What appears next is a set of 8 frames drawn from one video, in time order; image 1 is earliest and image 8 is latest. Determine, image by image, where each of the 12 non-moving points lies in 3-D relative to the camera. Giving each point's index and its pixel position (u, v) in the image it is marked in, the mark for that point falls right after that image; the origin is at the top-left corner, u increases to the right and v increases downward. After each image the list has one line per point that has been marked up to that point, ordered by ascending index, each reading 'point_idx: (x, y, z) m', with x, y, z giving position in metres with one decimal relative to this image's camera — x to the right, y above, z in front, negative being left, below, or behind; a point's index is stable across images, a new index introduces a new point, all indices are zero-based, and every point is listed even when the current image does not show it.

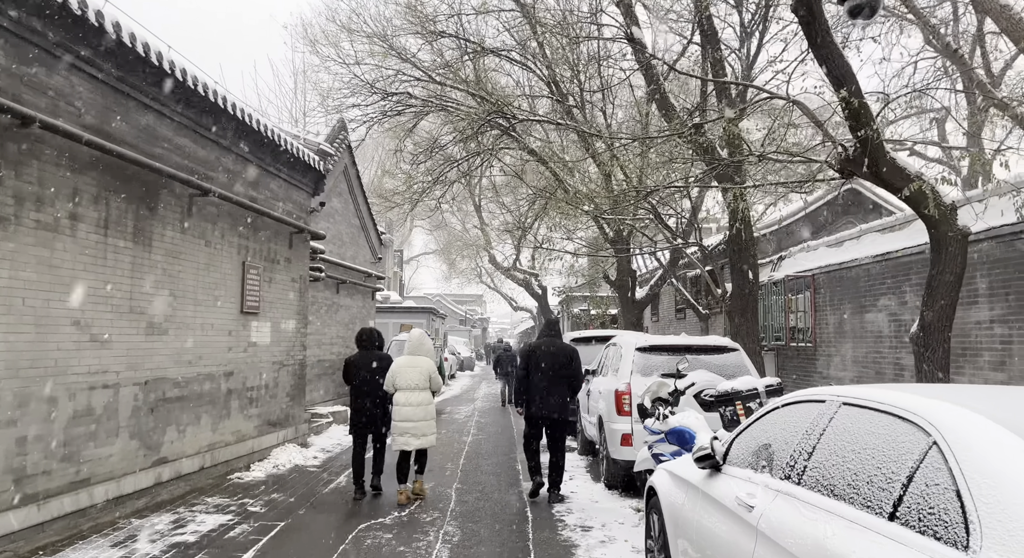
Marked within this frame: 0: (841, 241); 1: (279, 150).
0: (+4.7, +0.5, +11.2) m
1: (-2.8, +1.6, +9.4) m
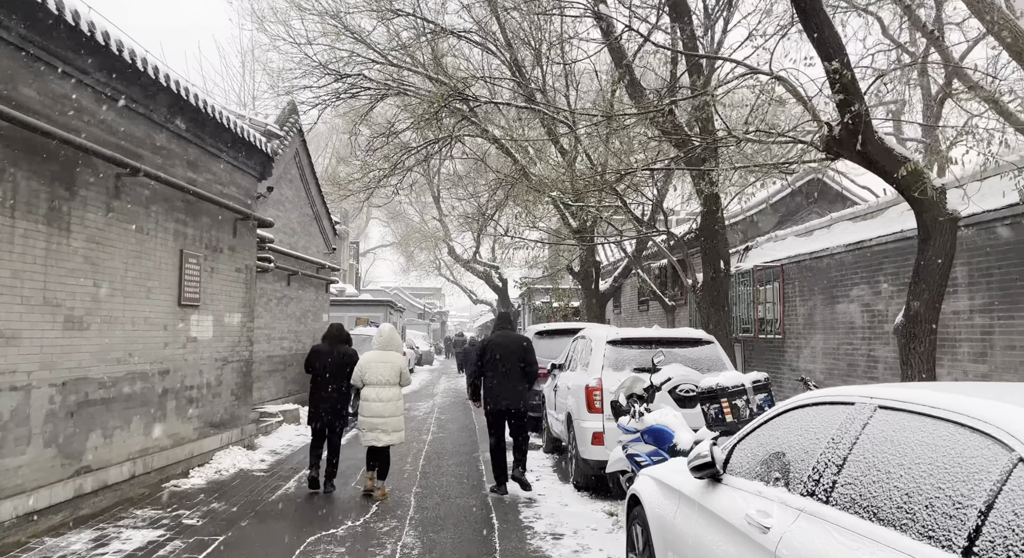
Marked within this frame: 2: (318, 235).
0: (+4.2, +0.7, +10.9) m
1: (-3.3, +1.7, +8.7) m
2: (-4.2, +1.0, +16.5) m
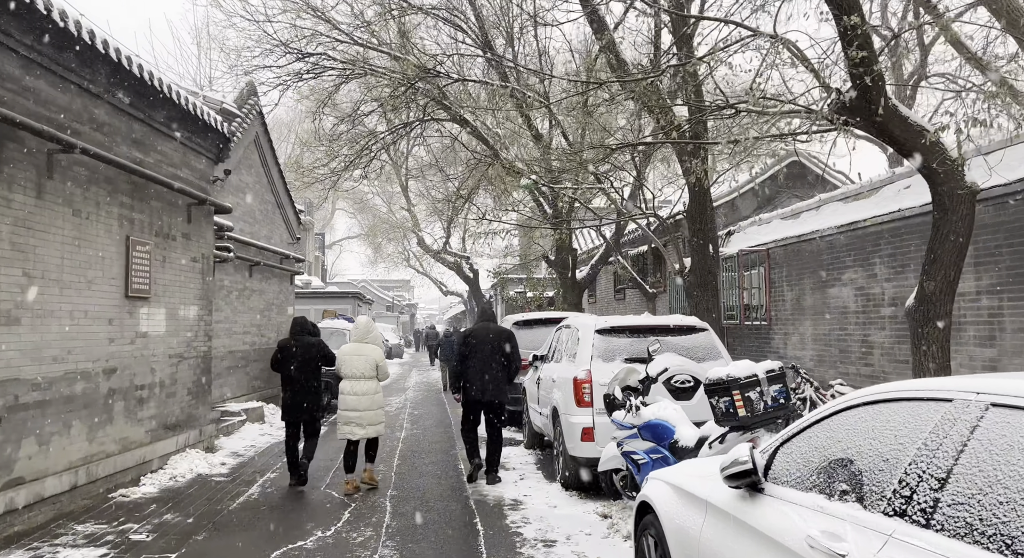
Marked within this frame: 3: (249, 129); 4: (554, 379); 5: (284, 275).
0: (+3.8, +0.9, +10.5) m
1: (-3.5, +1.8, +8.0) m
2: (-4.7, +1.1, +15.8) m
3: (-4.5, +2.6, +13.1) m
4: (+0.4, -1.0, +7.6) m
5: (-4.7, +0.1, +15.8) m
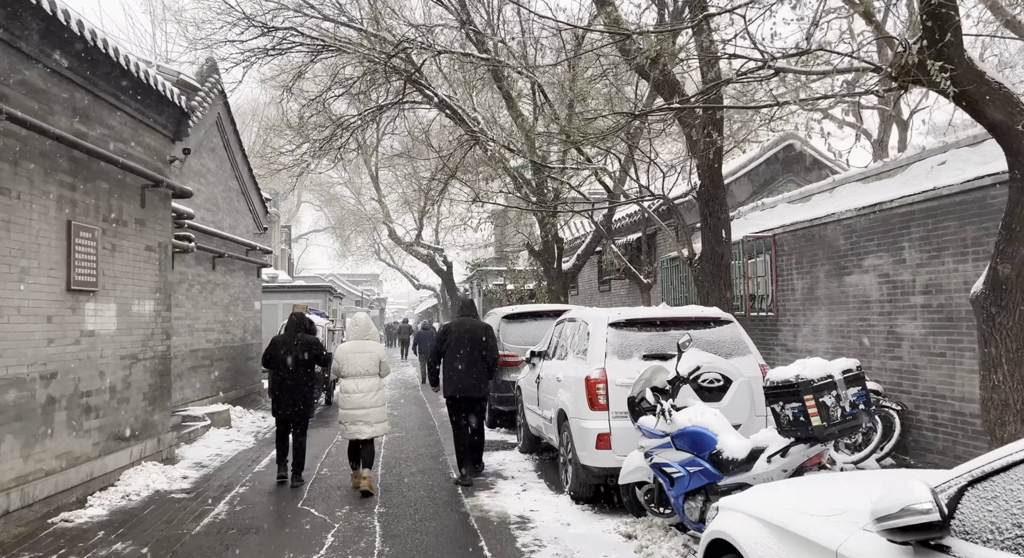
0: (+3.7, +1.1, +9.8) m
1: (-3.6, +1.9, +7.0) m
2: (-5.1, +1.3, +14.8) m
3: (-4.7, +2.7, +12.1) m
4: (+0.4, -0.9, +6.8) m
5: (-5.0, +0.2, +14.7) m
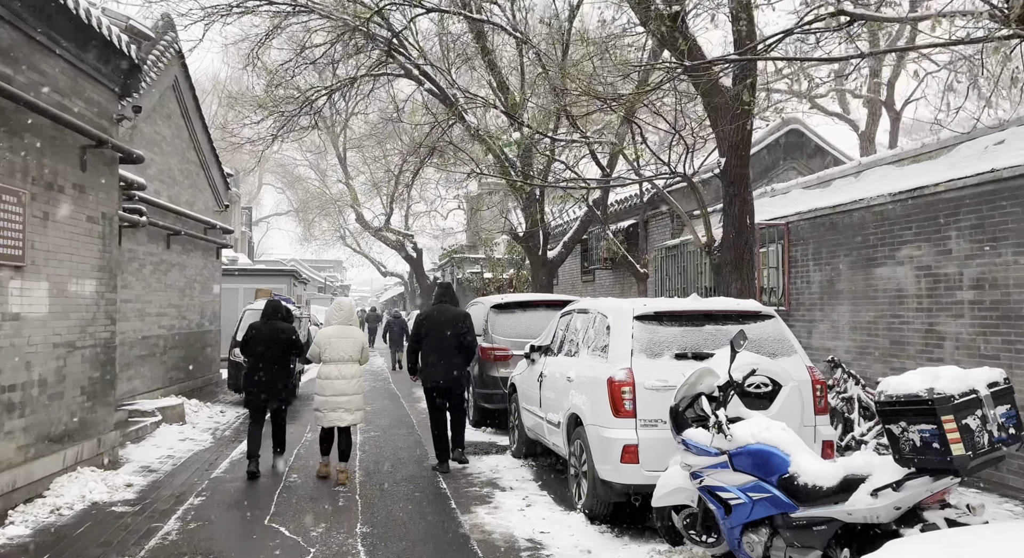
0: (+3.6, +1.2, +9.1) m
1: (-3.5, +2.1, +5.9) m
2: (-5.4, +1.6, +13.6) m
3: (-4.9, +3.0, +10.9) m
4: (+0.4, -0.8, +5.9) m
5: (-5.3, +0.5, +13.6) m
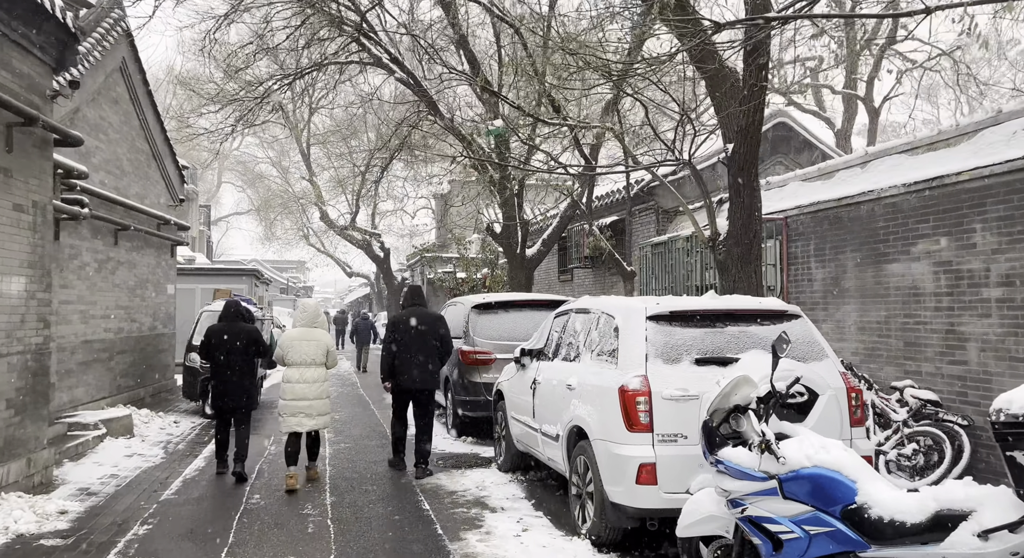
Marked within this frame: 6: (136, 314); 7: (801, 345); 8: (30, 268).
0: (+3.4, +1.2, +8.5) m
1: (-3.5, +2.1, +5.0) m
2: (-5.8, +1.6, +12.6) m
3: (-5.2, +3.0, +10.0) m
4: (+0.4, -0.7, +5.3) m
5: (-5.7, +0.6, +12.6) m
6: (-5.5, -0.5, +11.3) m
7: (+1.7, -0.4, +4.7) m
8: (-3.9, +0.1, +6.2) m
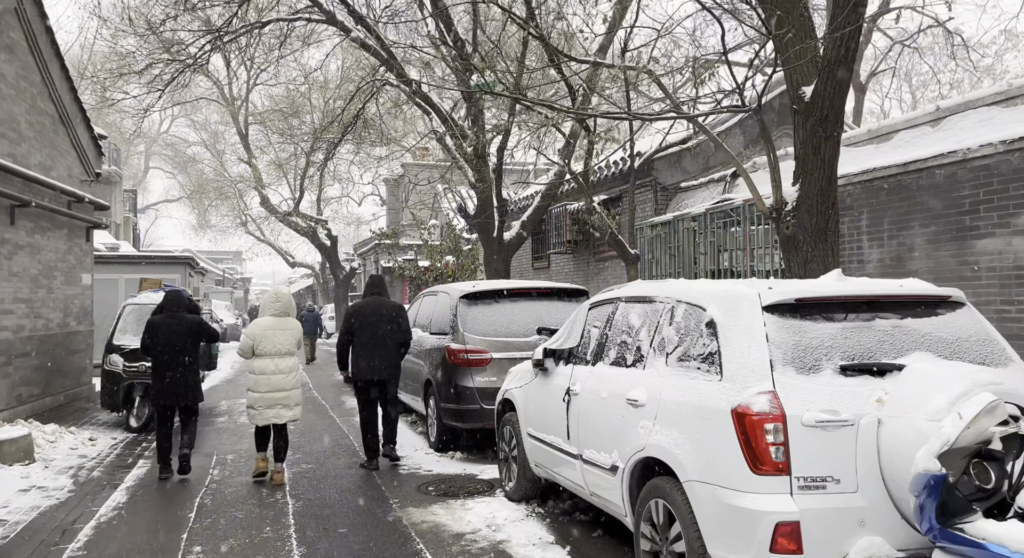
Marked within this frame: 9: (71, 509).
0: (+3.4, +1.4, +7.3) m
1: (-3.3, +2.2, +3.3) m
2: (-6.1, +1.8, +10.7) m
3: (-5.3, +3.1, +8.1) m
4: (+0.6, -0.6, +3.8) m
5: (-6.1, +0.7, +10.7) m
6: (-5.7, -0.4, +9.4) m
7: (+2.0, -0.3, +3.3) m
8: (-3.7, +0.2, +4.4) m
9: (-3.4, -1.8, +6.0) m
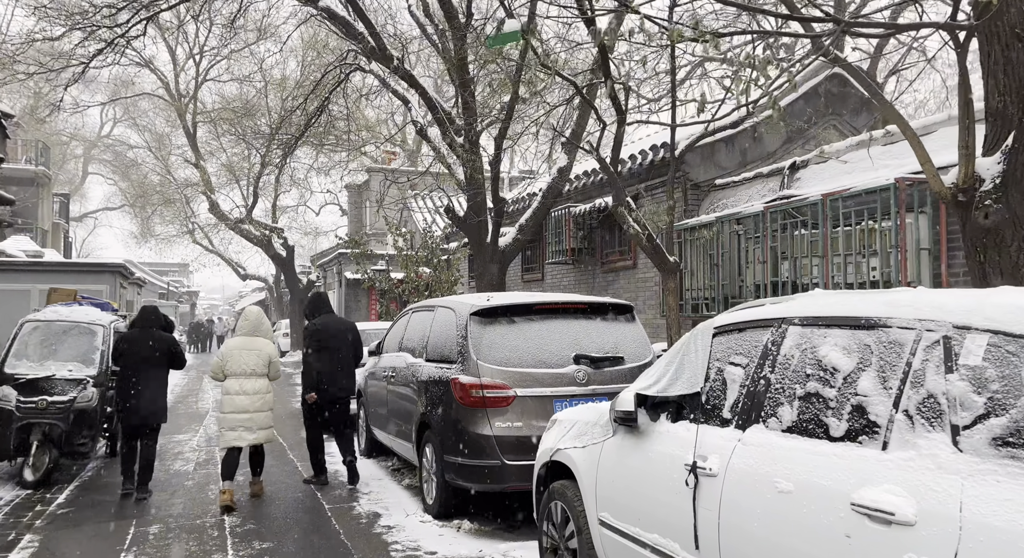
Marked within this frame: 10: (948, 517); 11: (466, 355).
0: (+3.6, +1.2, +5.7) m
1: (-2.8, +2.2, +1.3) m
2: (-6.1, +1.7, +8.5) m
3: (-5.1, +3.1, +6.0) m
4: (+1.0, -0.6, +2.0) m
5: (-6.0, +0.6, +8.5) m
6: (-5.6, -0.4, +7.2) m
7: (+2.4, -0.3, +1.6) m
8: (-3.3, +0.2, +2.4) m
9: (-3.1, -1.8, +3.9) m
10: (+1.1, -0.6, +1.8) m
11: (-0.3, -0.5, +5.4) m
